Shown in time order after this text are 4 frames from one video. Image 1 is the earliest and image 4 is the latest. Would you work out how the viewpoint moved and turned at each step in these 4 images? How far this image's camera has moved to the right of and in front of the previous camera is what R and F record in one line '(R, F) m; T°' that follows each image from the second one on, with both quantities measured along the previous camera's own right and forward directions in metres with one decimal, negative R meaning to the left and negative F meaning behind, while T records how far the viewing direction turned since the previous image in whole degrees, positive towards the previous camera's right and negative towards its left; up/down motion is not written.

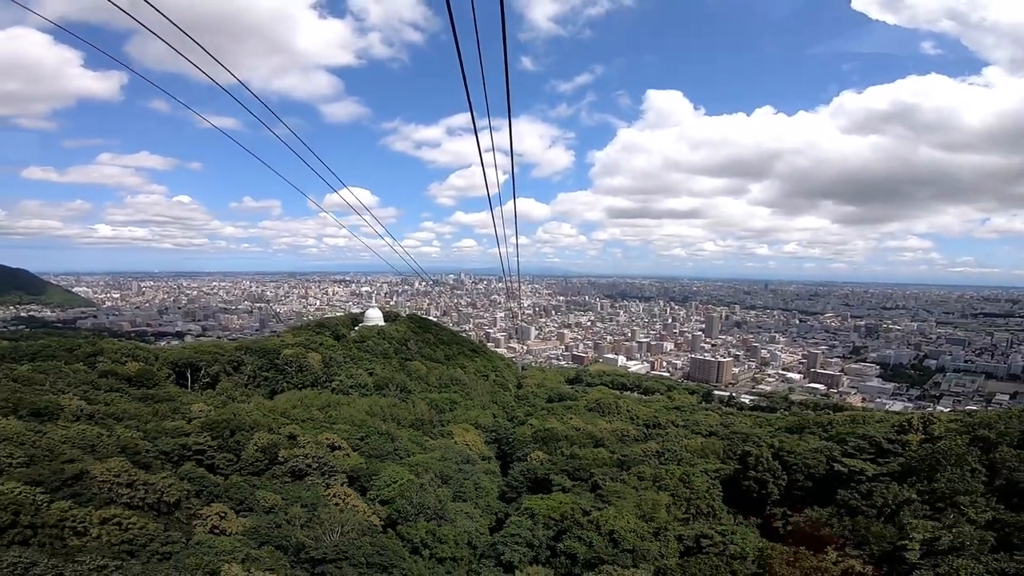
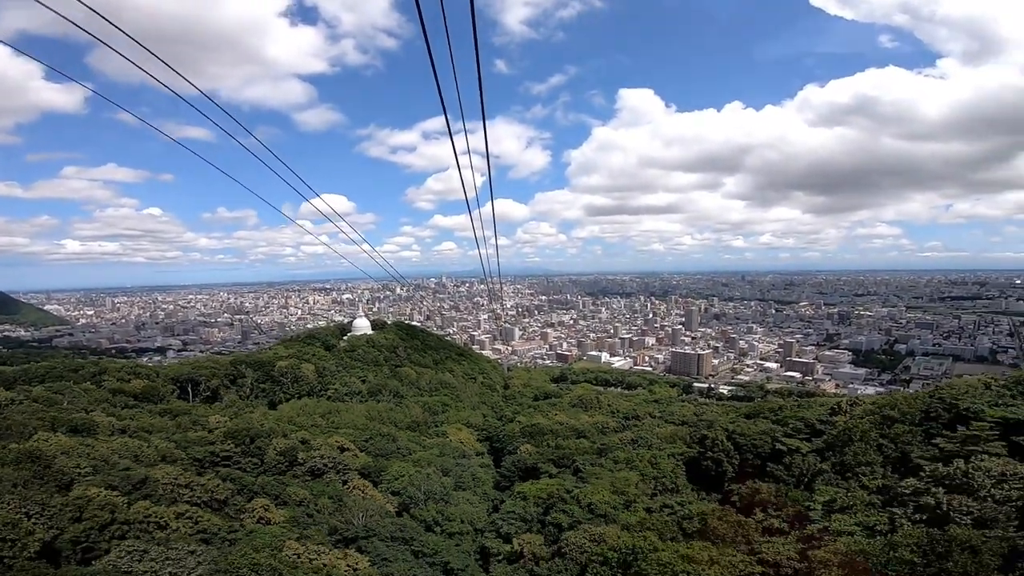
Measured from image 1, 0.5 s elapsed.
(-0.1, -1.5) m; +2°
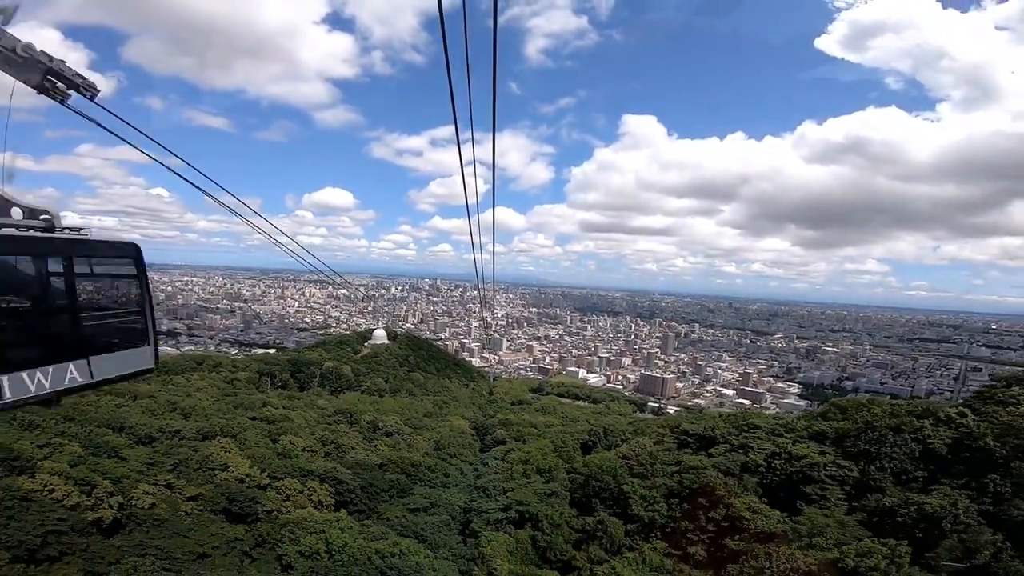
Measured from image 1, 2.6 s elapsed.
(+0.1, -10.3) m; +1°
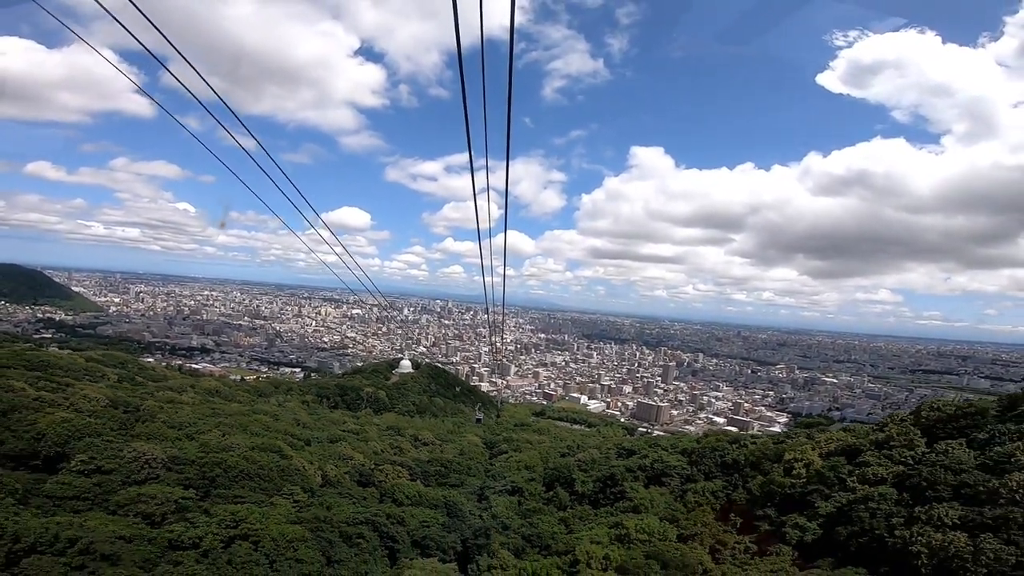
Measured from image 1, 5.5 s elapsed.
(+0.4, -9.3) m; -1°
